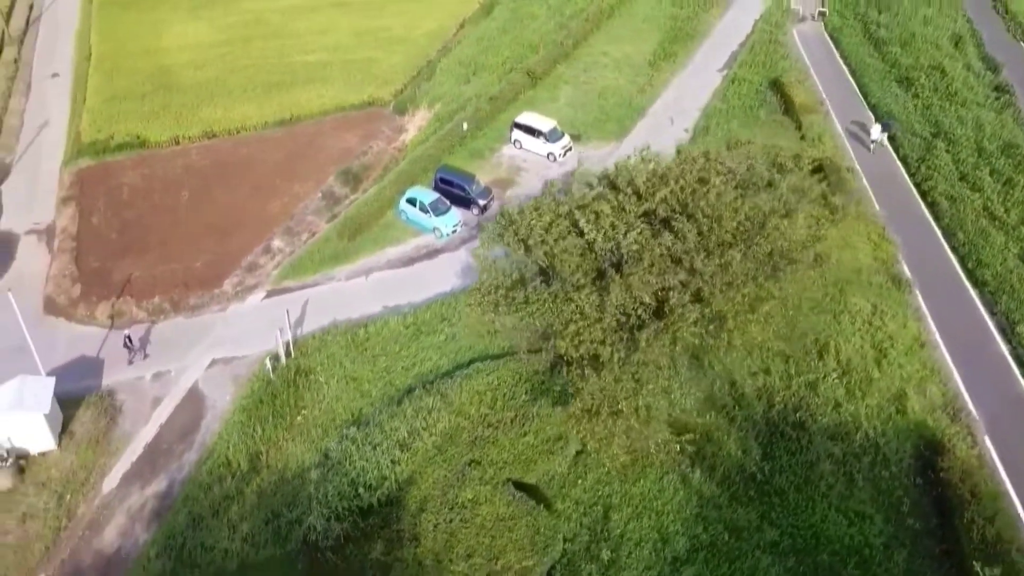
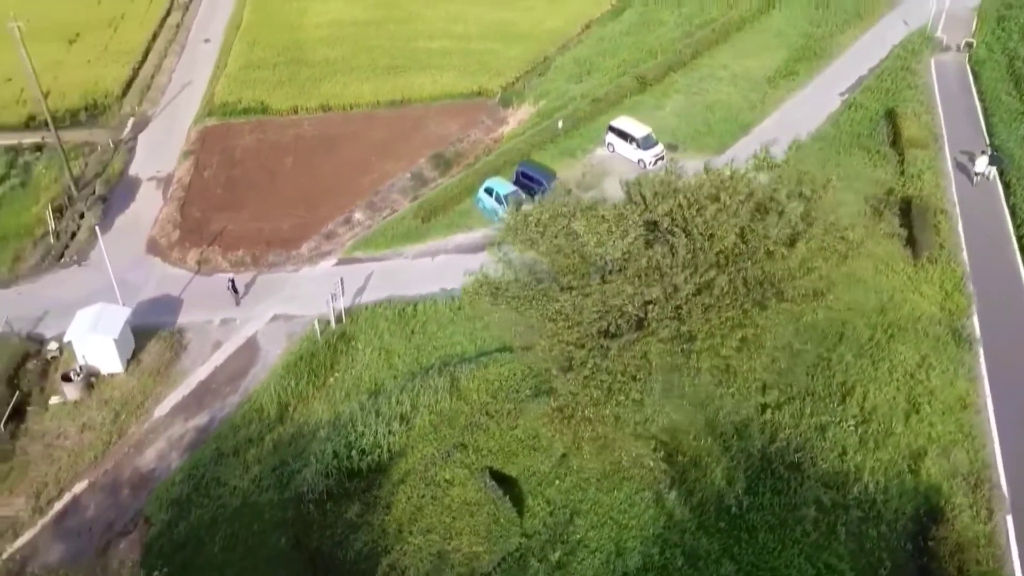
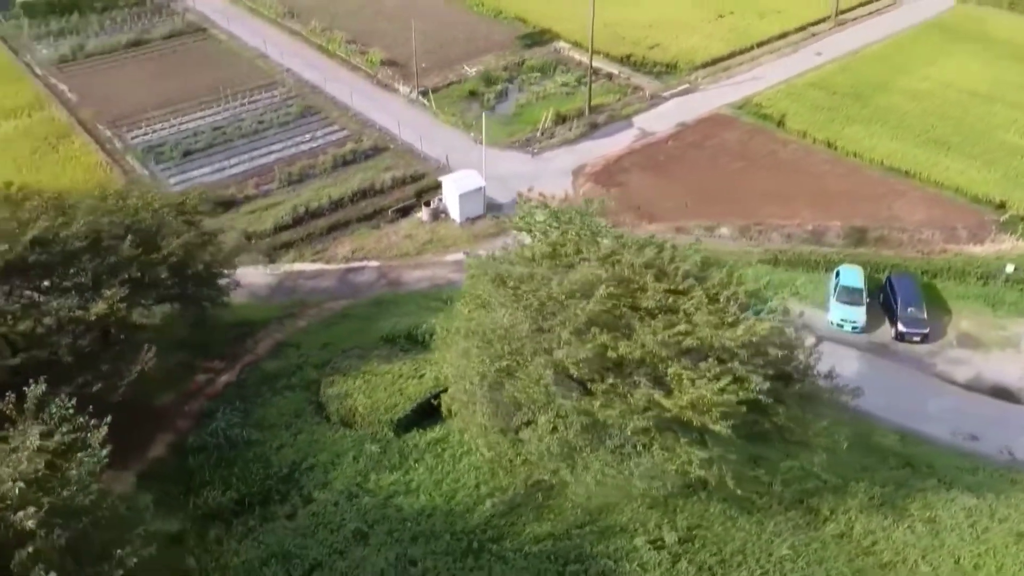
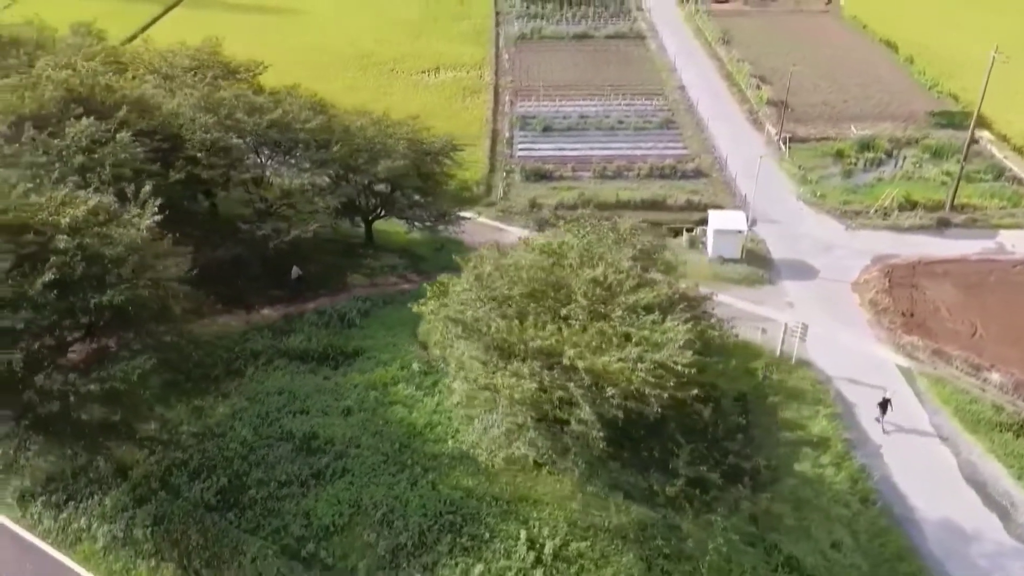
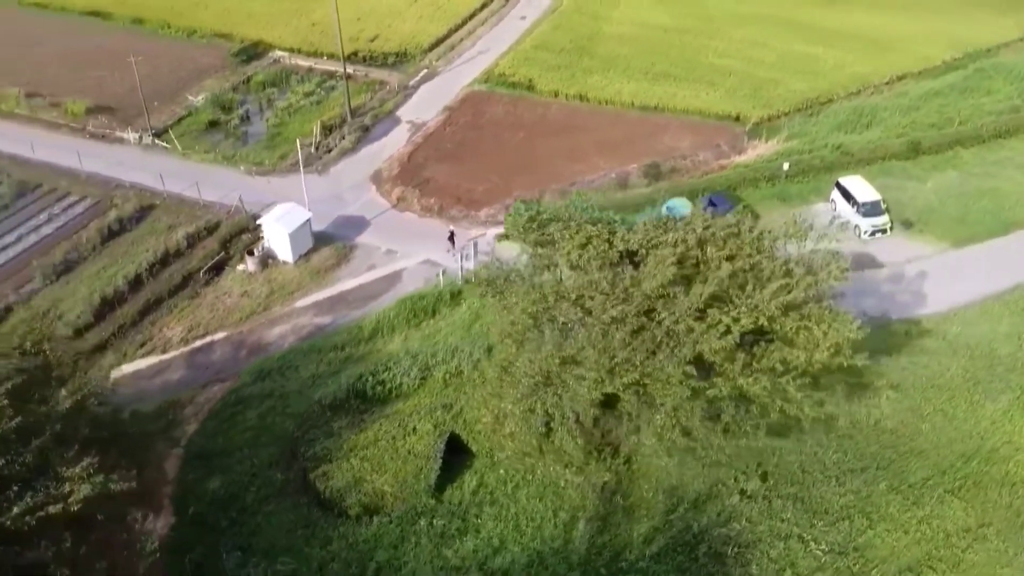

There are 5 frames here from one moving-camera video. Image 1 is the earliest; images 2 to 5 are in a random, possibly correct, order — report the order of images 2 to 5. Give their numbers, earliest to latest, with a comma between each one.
2, 5, 3, 4
